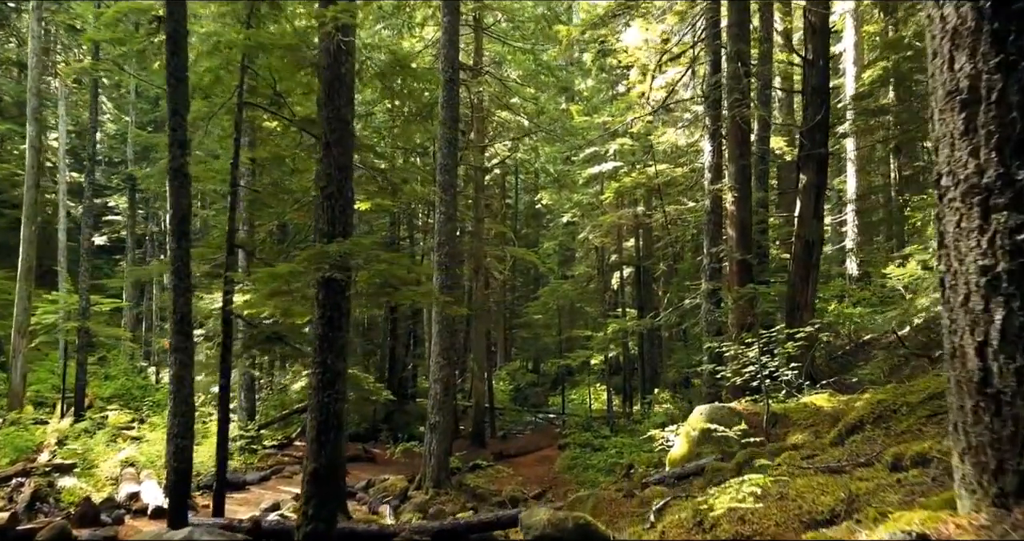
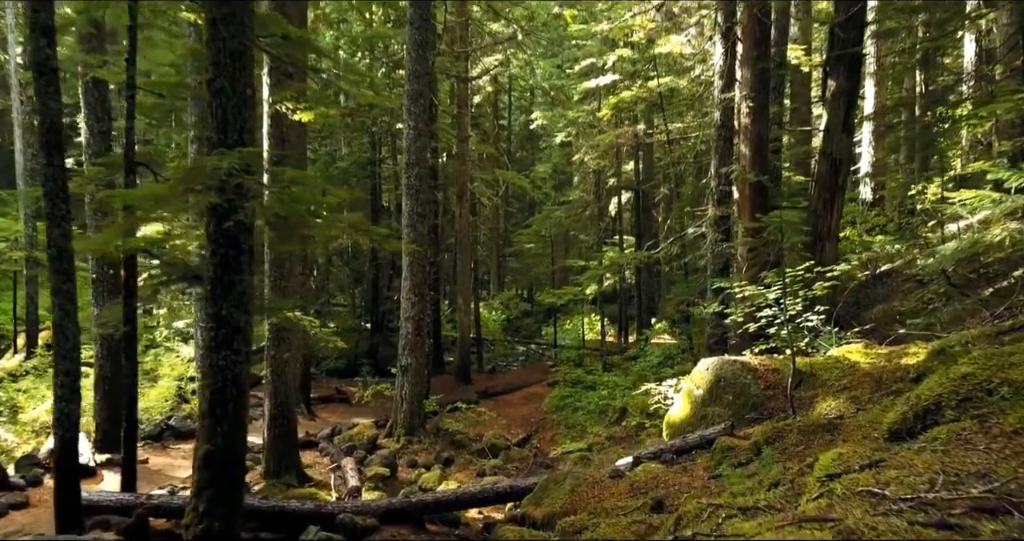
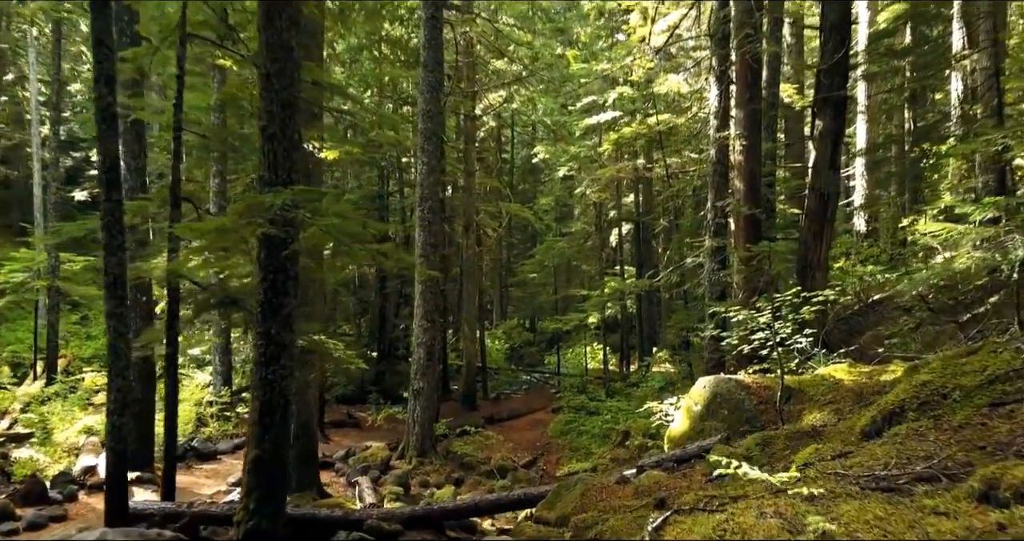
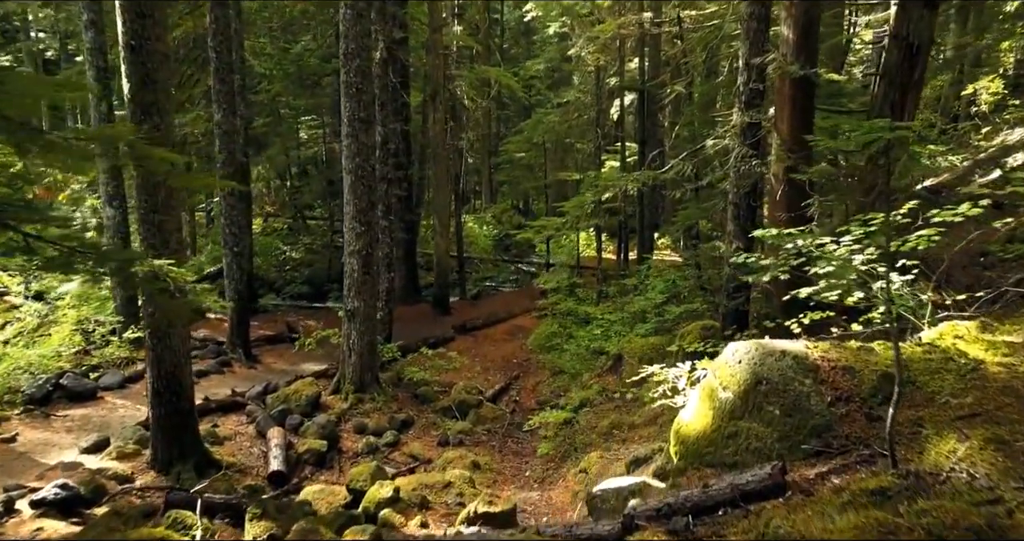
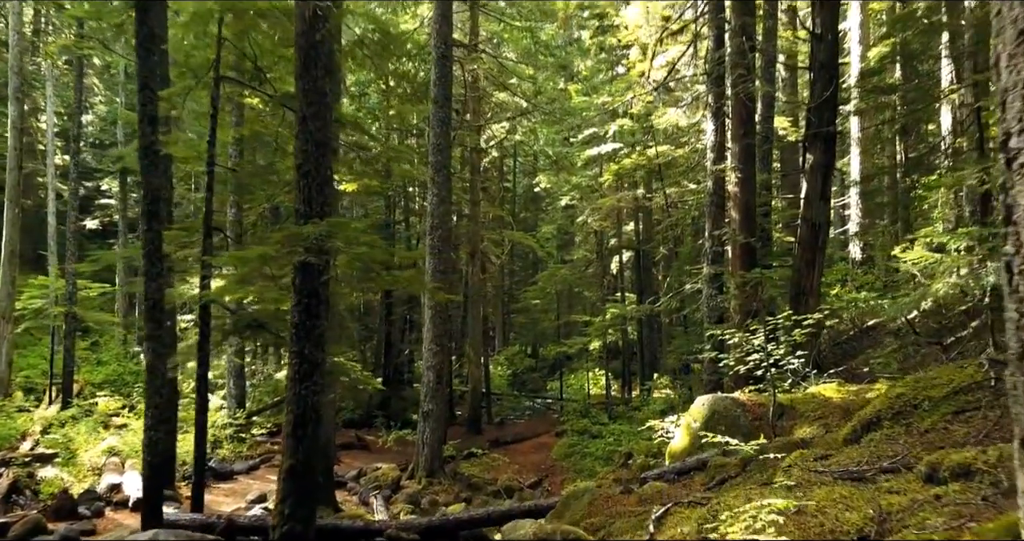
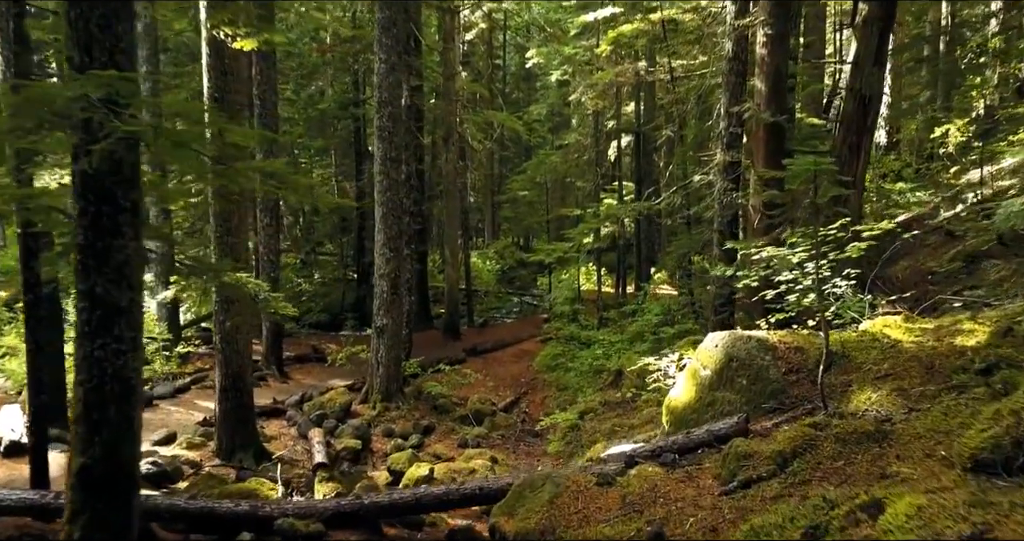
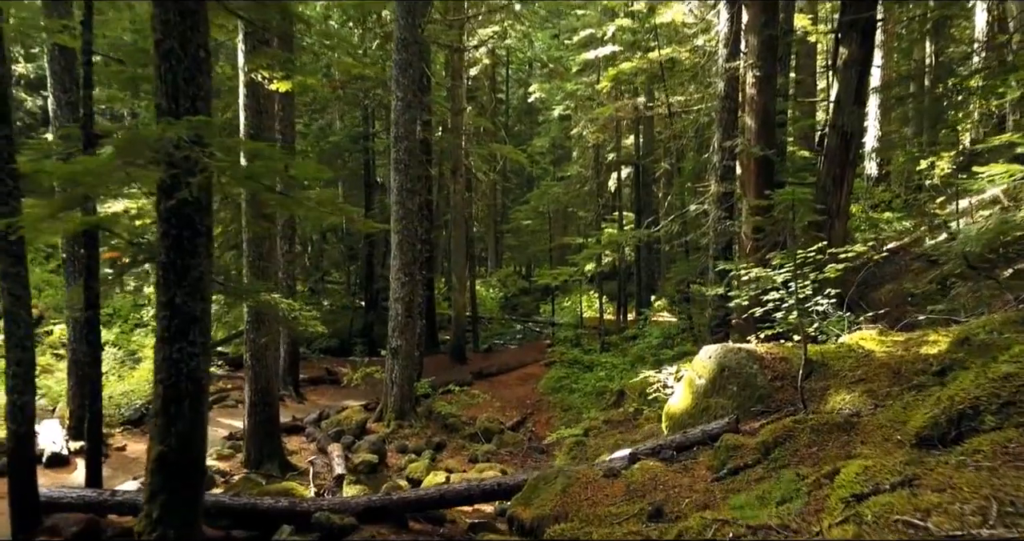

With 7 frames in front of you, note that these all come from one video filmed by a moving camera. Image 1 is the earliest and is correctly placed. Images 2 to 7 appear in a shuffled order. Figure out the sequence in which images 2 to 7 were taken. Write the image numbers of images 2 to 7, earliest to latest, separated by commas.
5, 3, 2, 7, 6, 4
